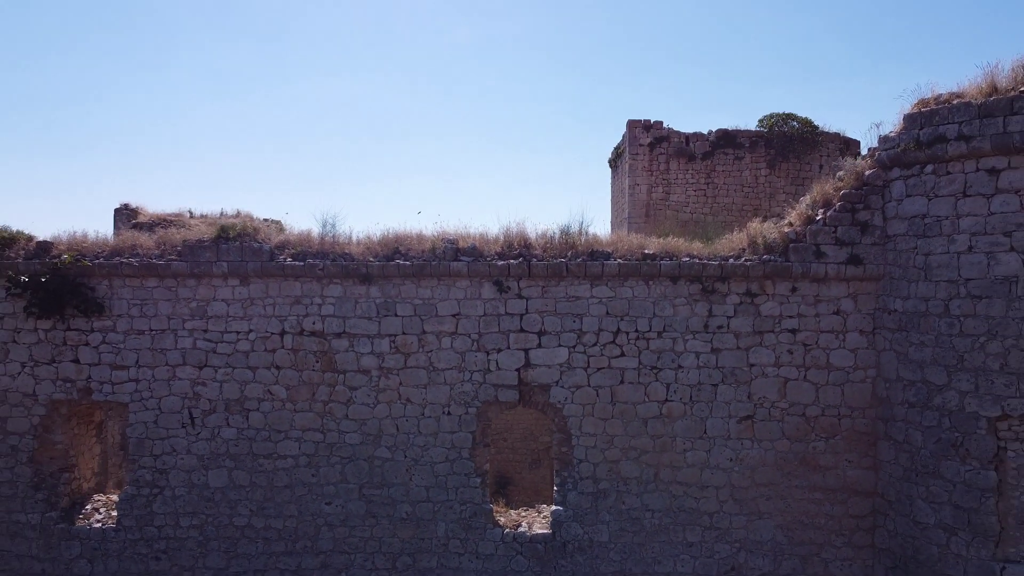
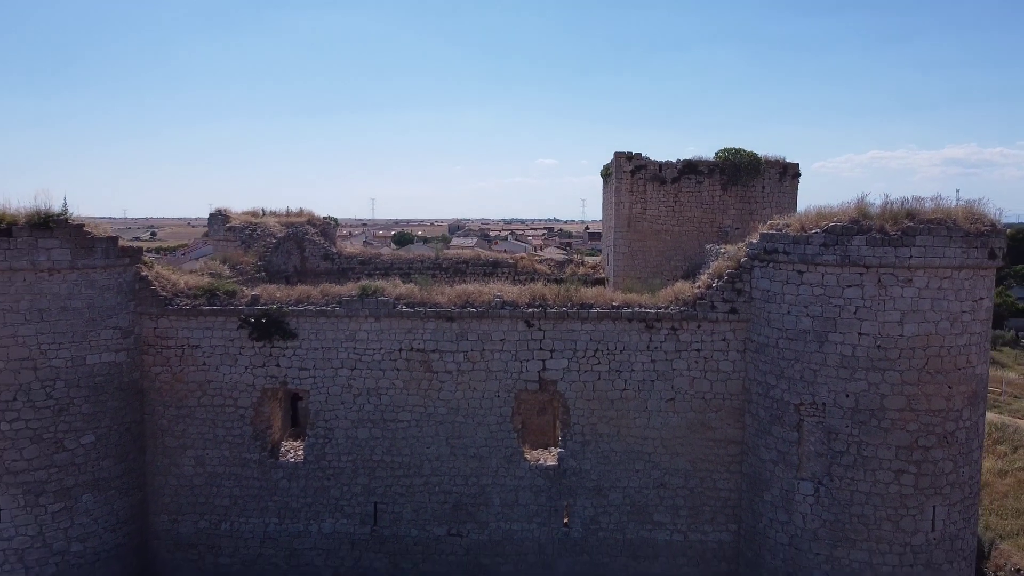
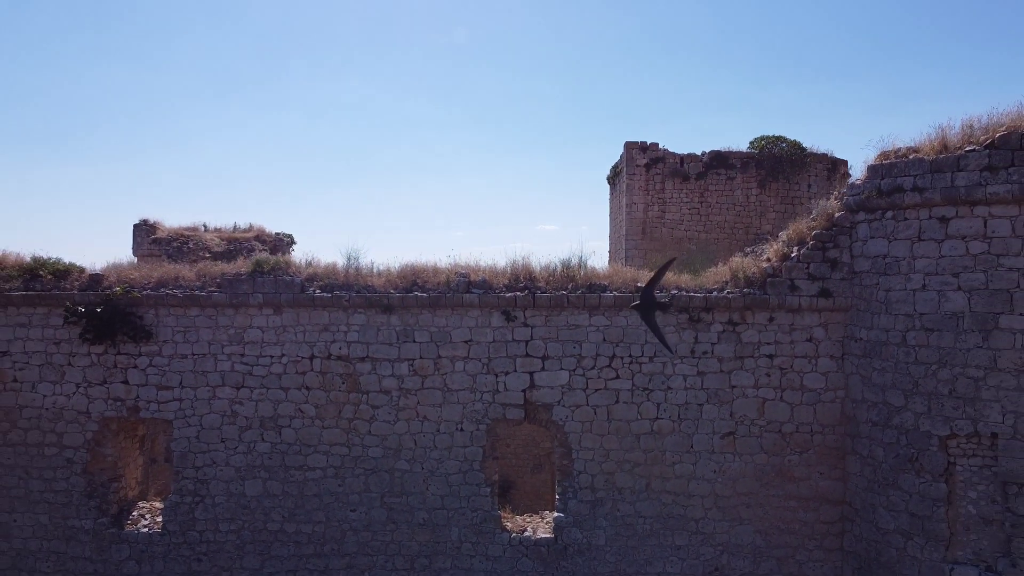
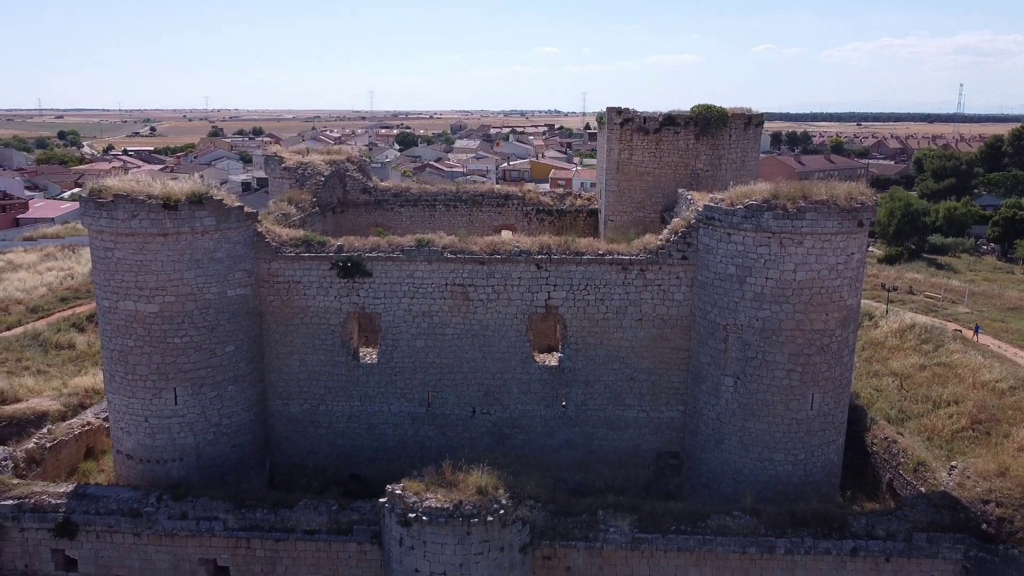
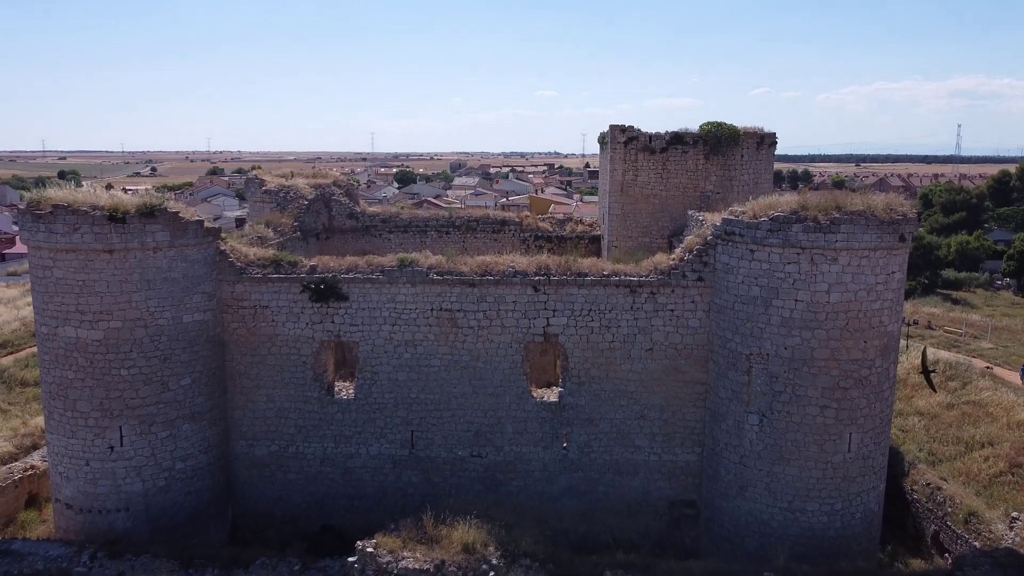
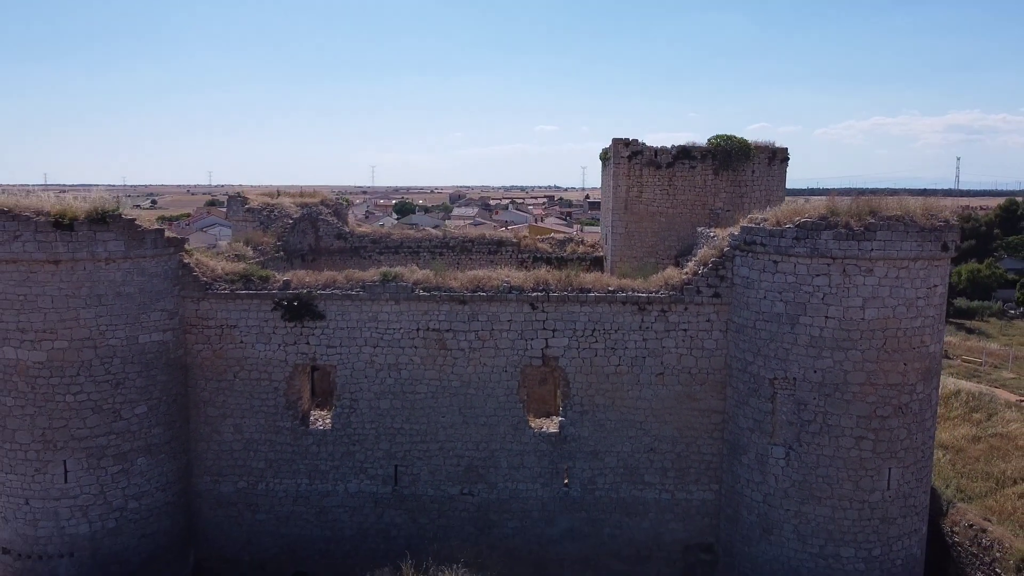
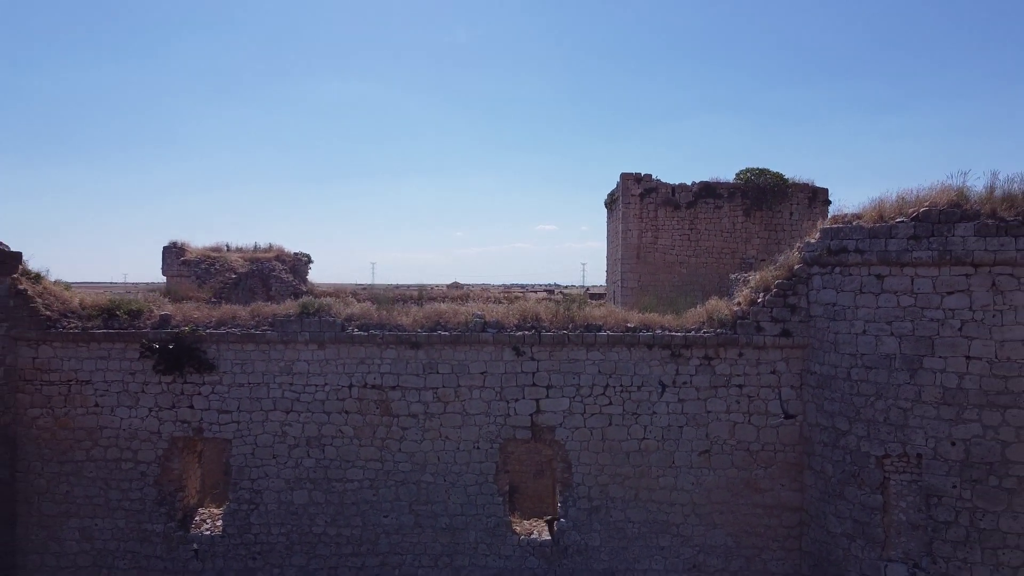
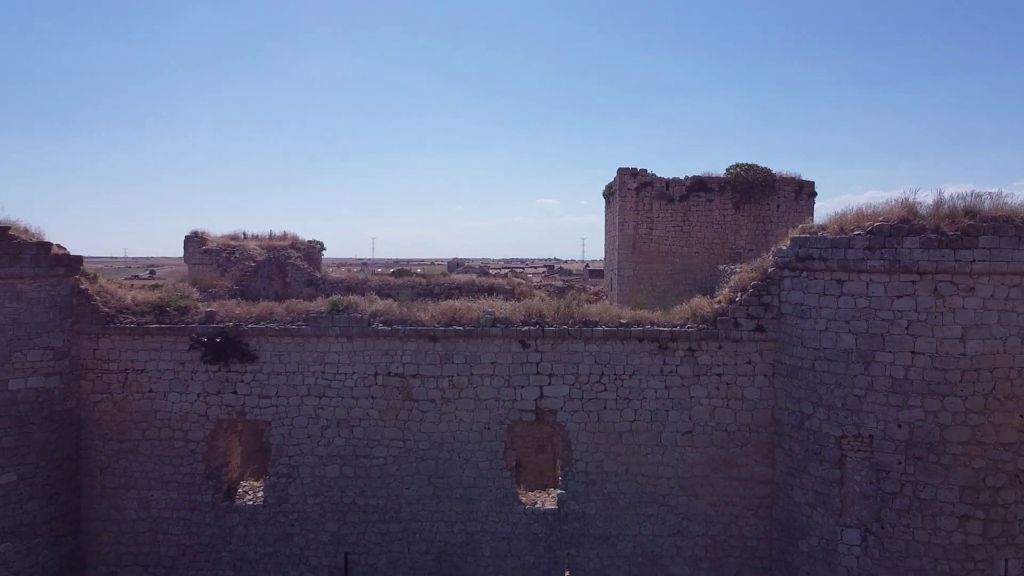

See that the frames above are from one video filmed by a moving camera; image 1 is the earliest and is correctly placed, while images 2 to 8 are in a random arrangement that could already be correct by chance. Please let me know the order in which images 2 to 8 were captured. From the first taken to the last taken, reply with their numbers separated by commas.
3, 7, 8, 2, 6, 5, 4
